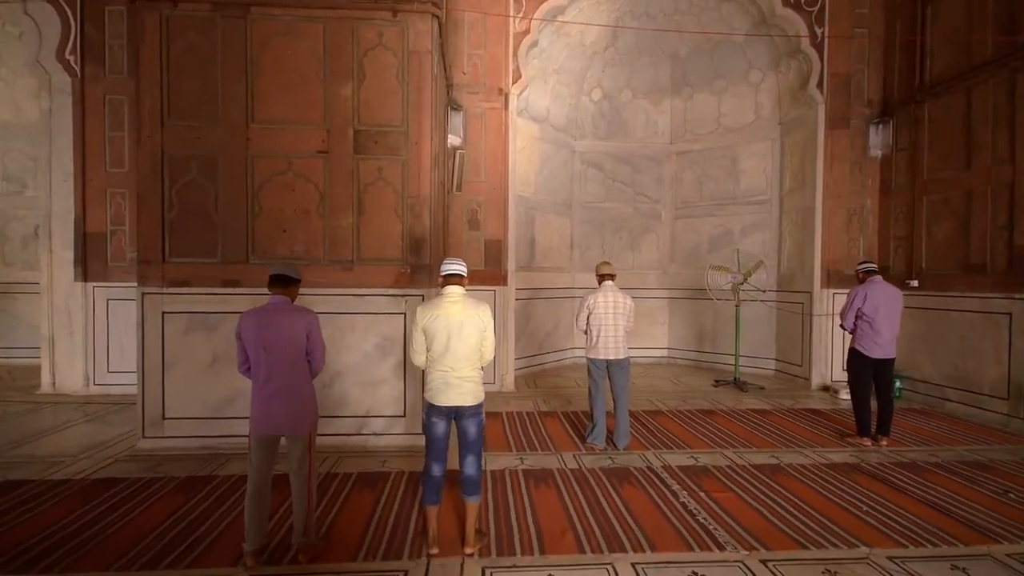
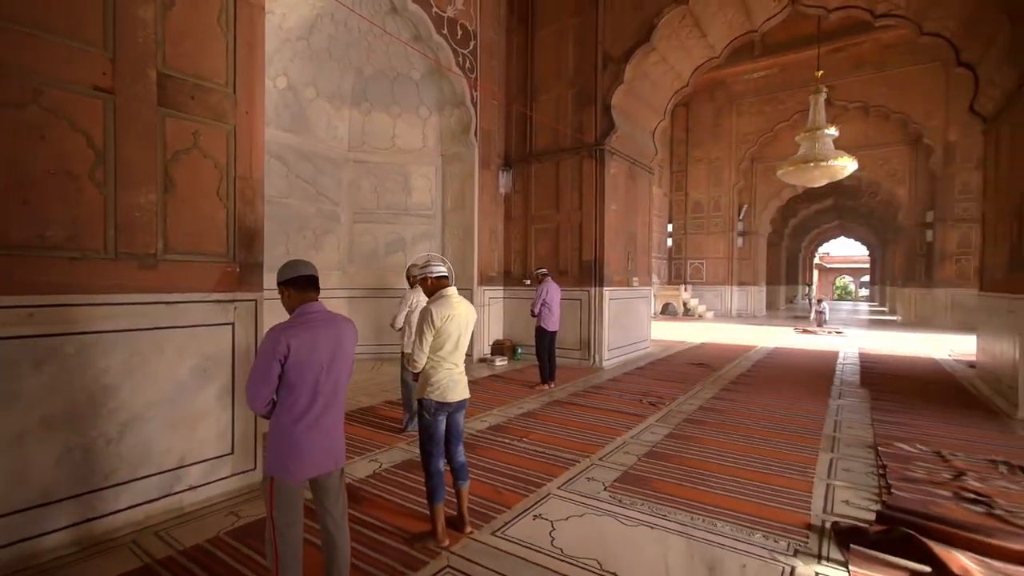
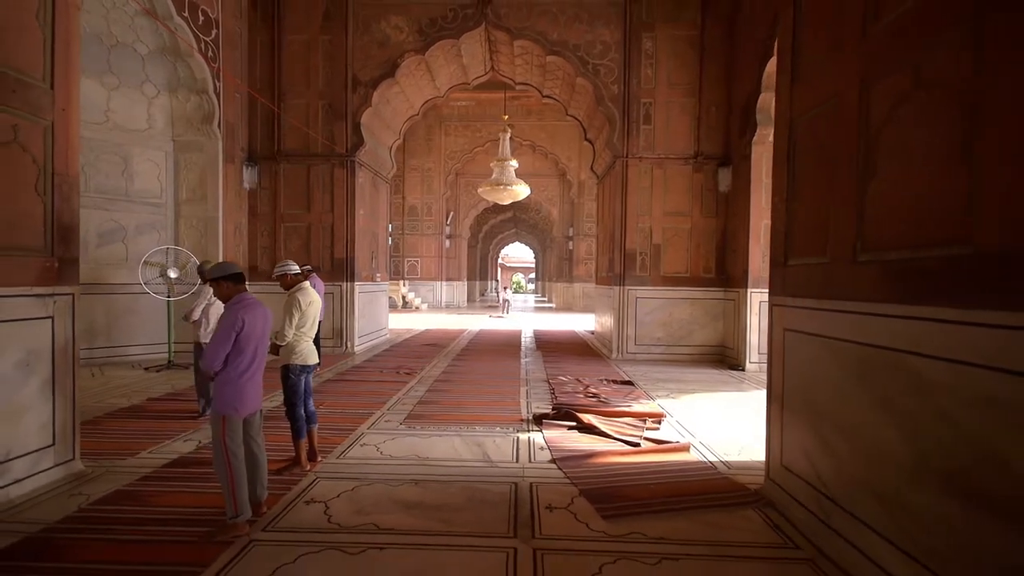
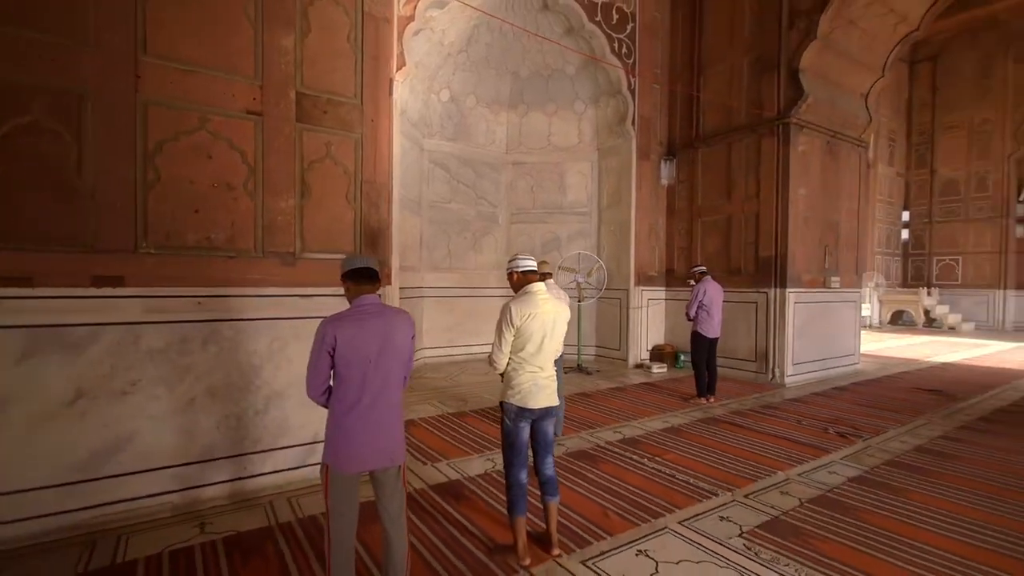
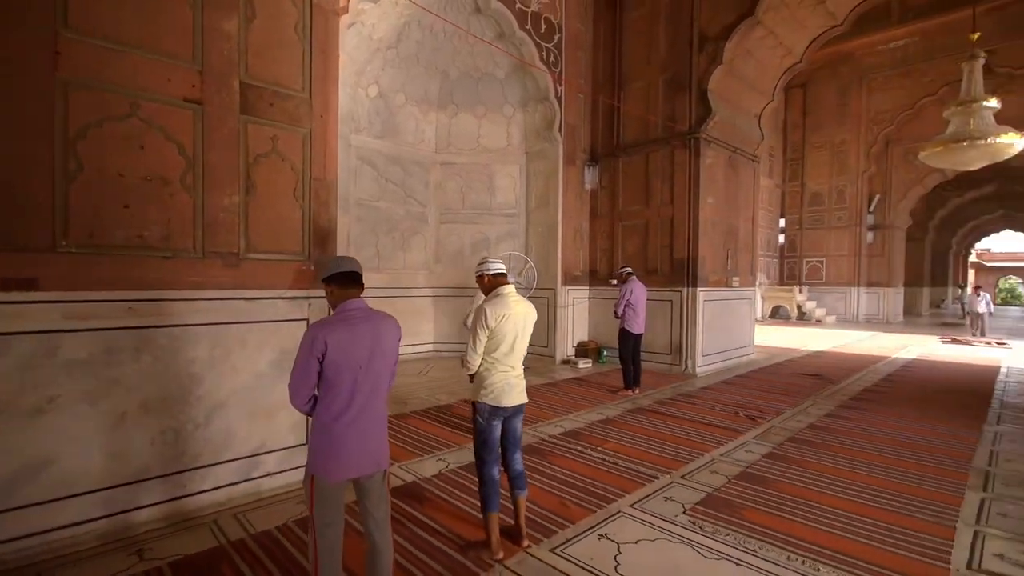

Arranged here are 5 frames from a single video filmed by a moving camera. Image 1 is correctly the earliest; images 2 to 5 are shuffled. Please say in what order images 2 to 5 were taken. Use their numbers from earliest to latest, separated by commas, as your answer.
4, 5, 2, 3
